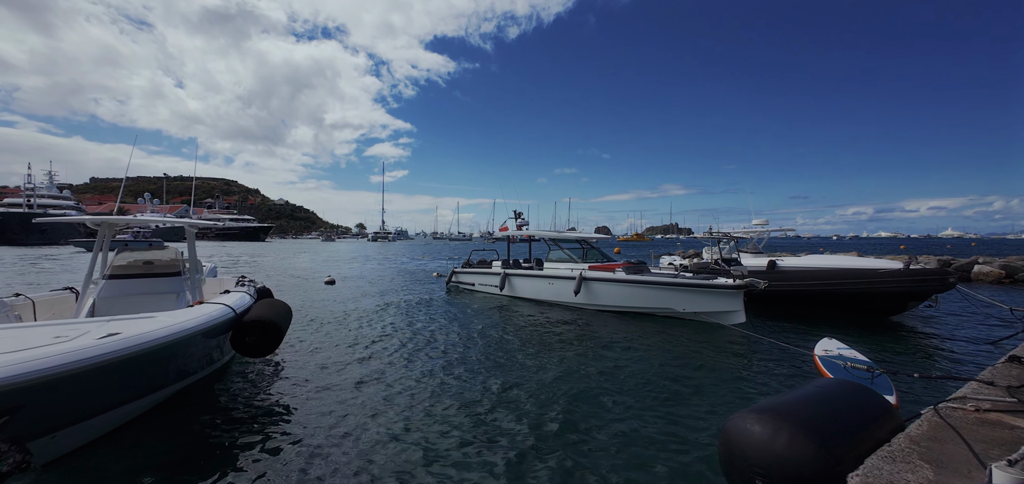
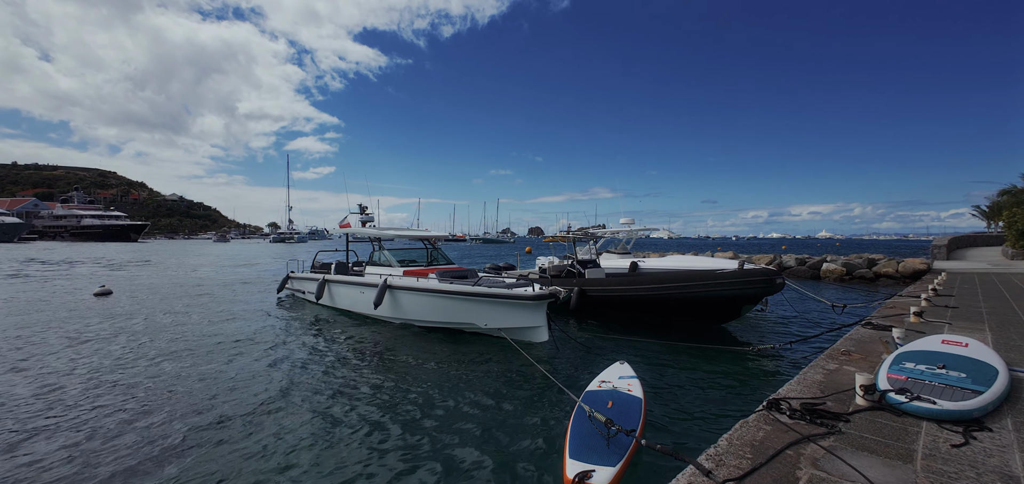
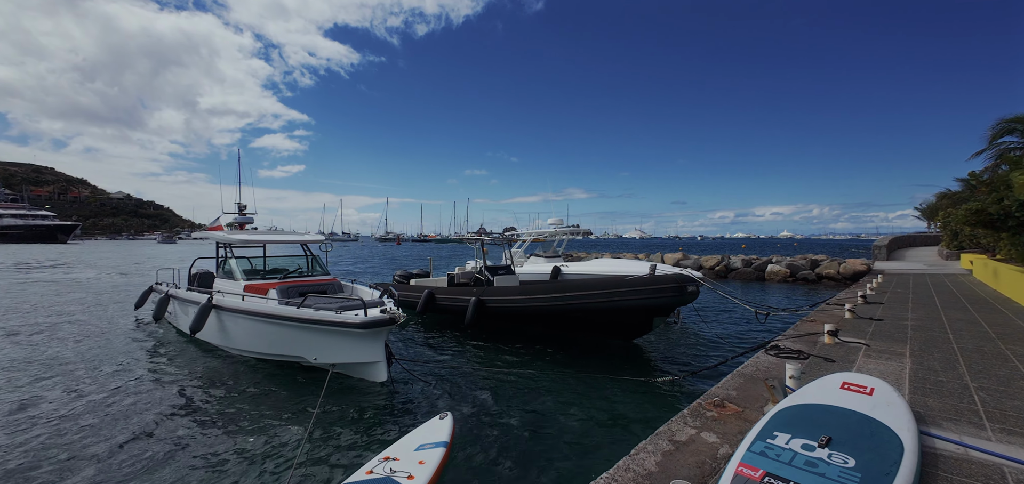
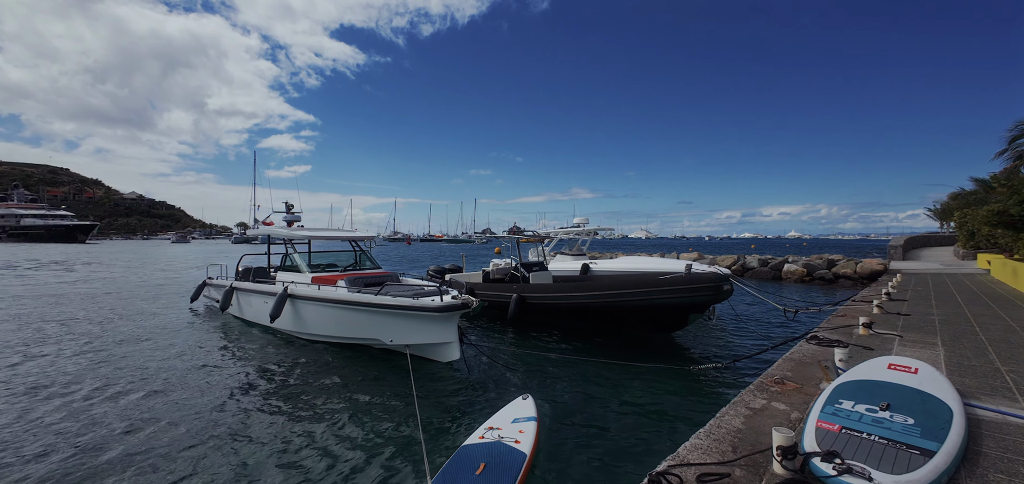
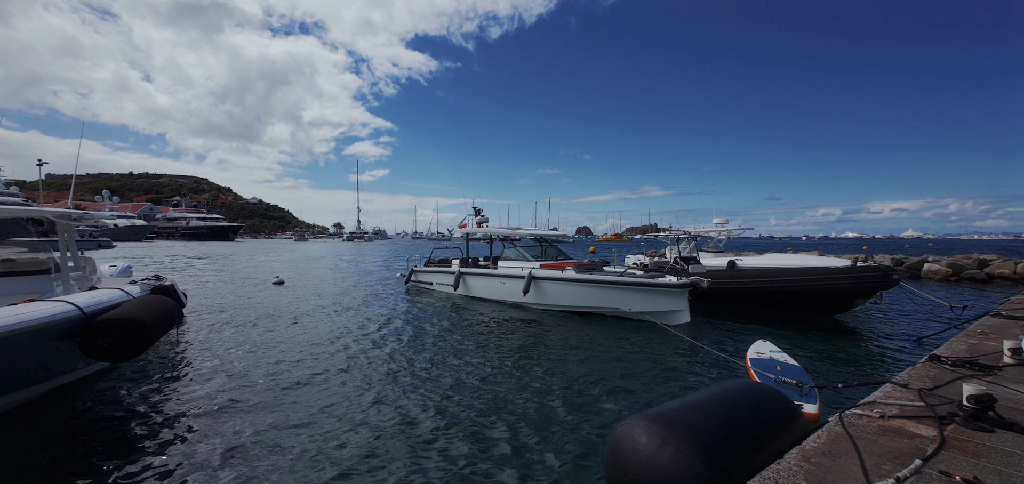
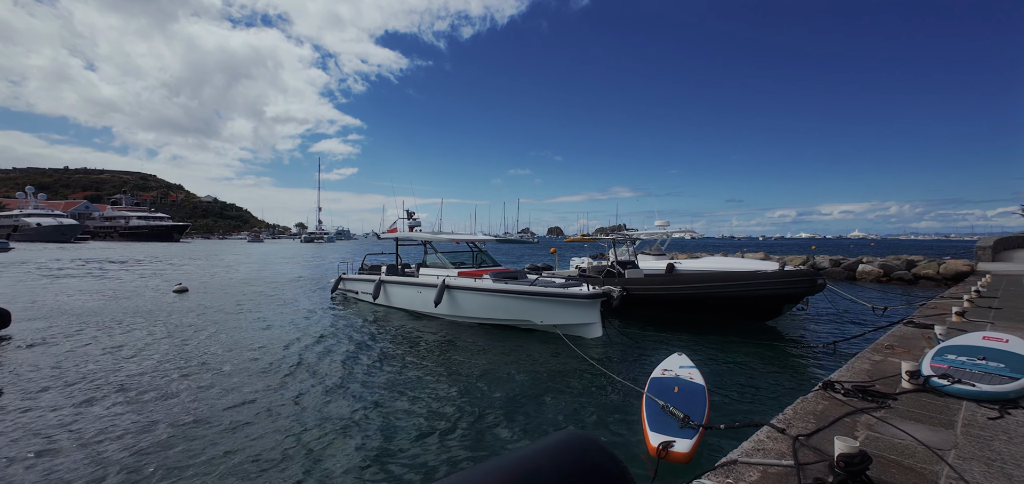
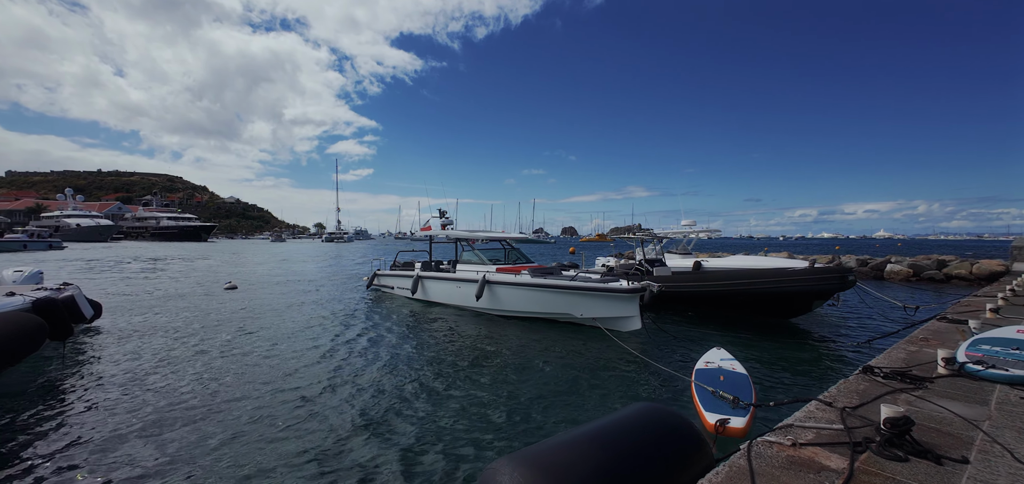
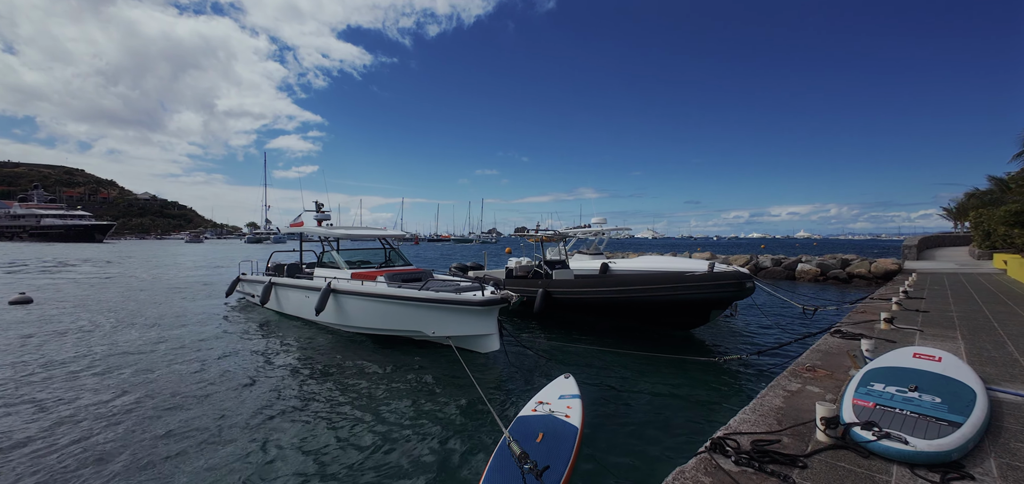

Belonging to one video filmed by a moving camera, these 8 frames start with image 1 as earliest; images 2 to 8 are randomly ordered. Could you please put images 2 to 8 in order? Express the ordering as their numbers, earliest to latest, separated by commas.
5, 7, 6, 2, 8, 4, 3
